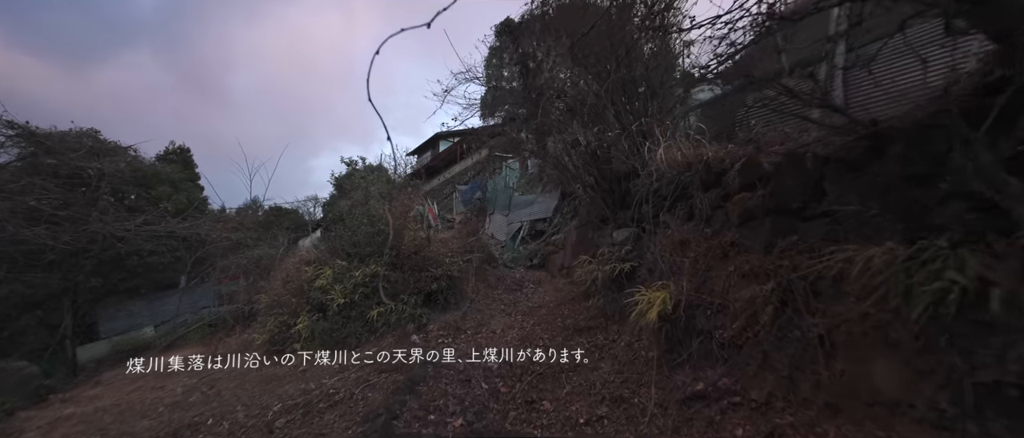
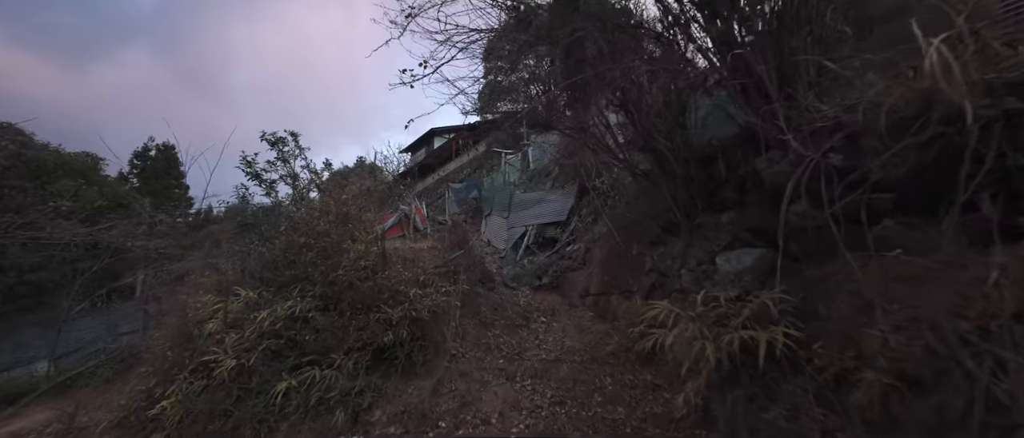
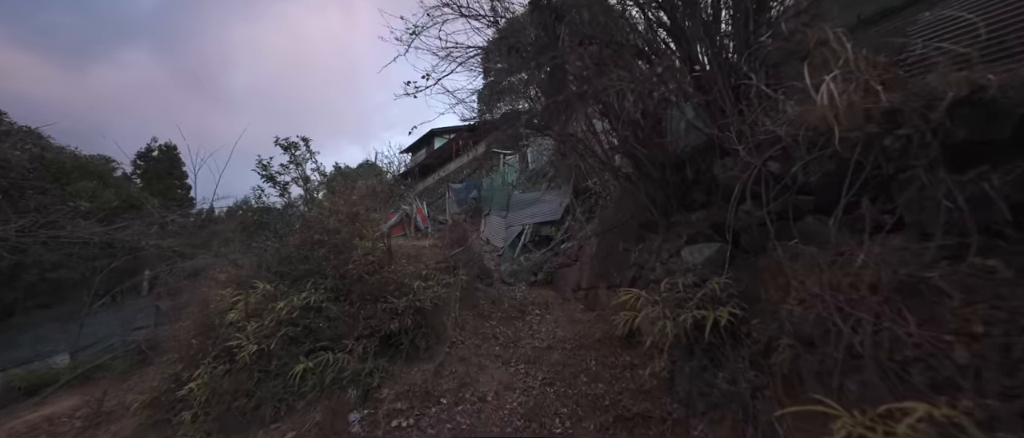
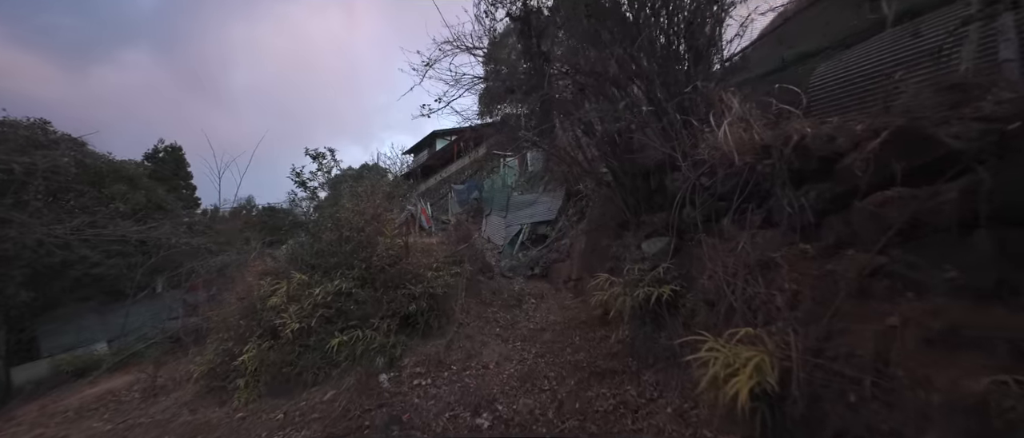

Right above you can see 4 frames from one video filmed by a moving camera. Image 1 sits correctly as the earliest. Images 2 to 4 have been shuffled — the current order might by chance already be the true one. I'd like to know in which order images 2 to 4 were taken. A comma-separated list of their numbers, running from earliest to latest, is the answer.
4, 3, 2
